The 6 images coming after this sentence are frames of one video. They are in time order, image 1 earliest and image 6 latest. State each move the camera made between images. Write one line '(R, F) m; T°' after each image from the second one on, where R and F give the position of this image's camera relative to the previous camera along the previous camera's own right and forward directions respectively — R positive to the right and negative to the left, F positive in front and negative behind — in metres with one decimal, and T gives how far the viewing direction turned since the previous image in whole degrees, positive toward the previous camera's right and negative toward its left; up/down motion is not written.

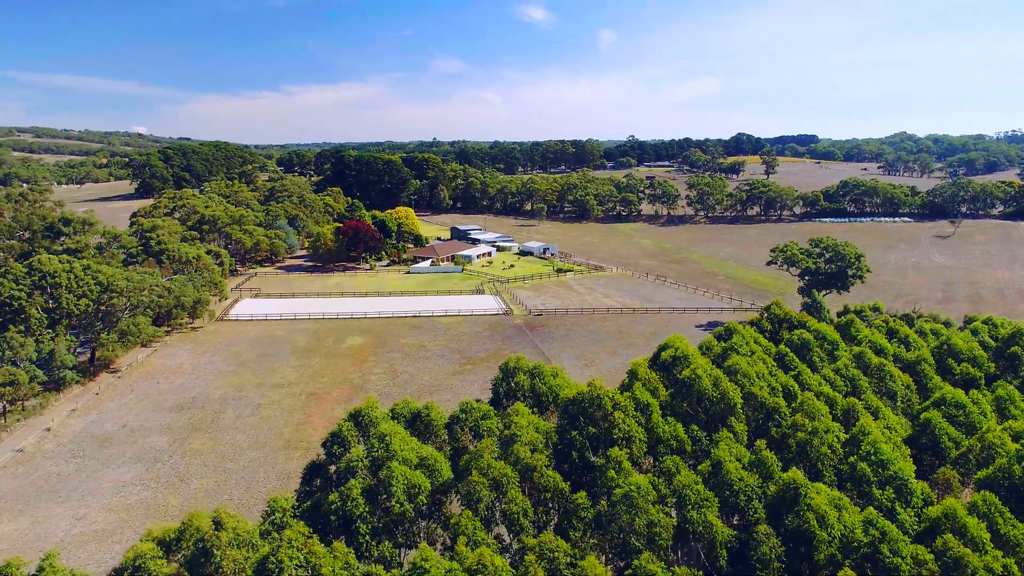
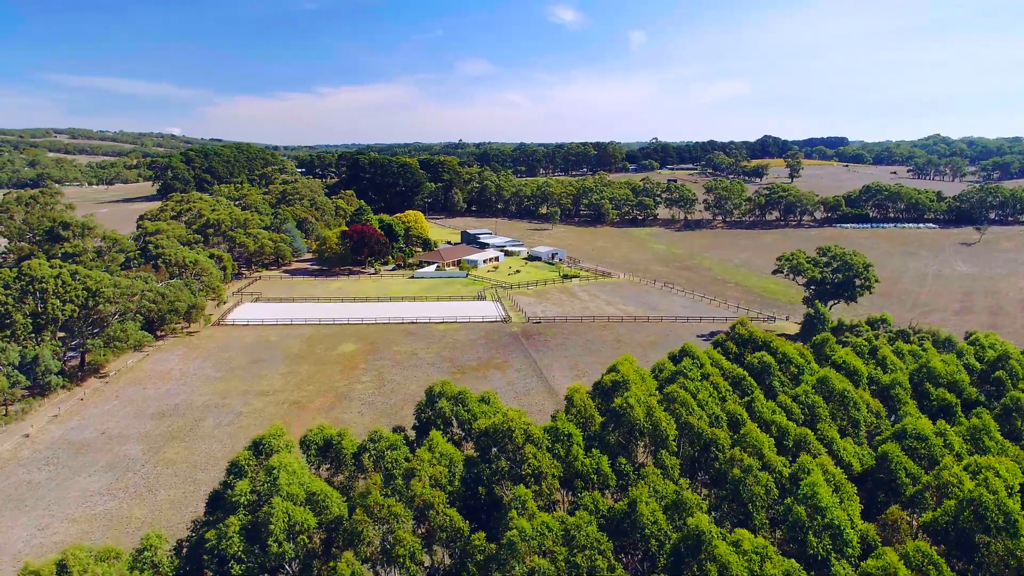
(+1.4, +0.4) m; -2°
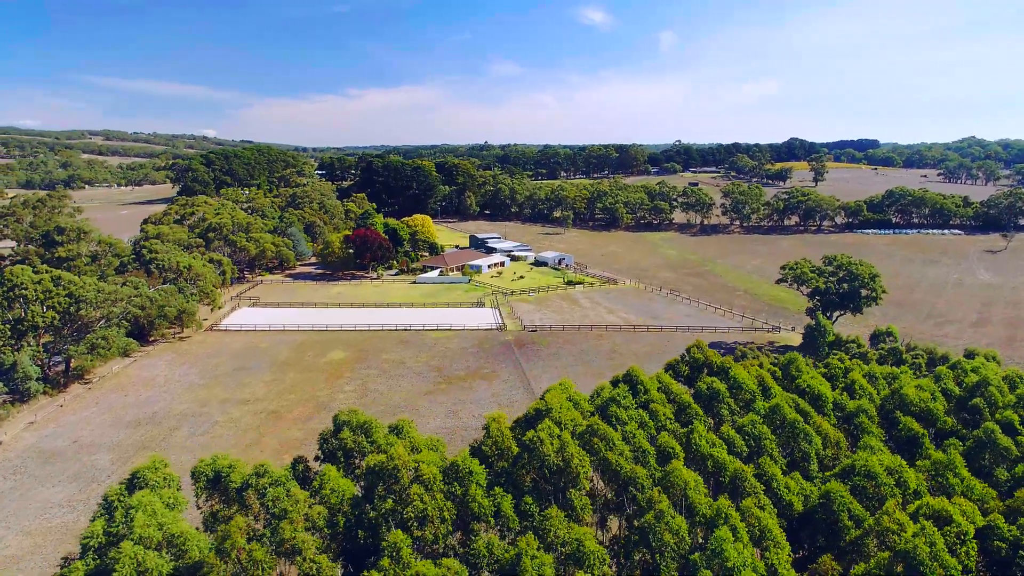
(+1.6, +0.5) m; -2°
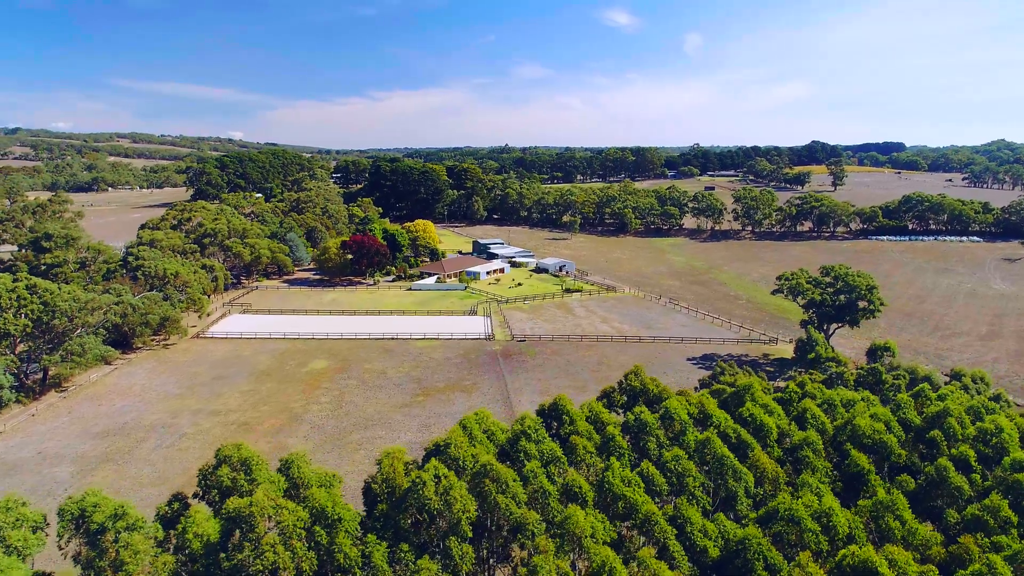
(+1.7, +0.4) m; -1°
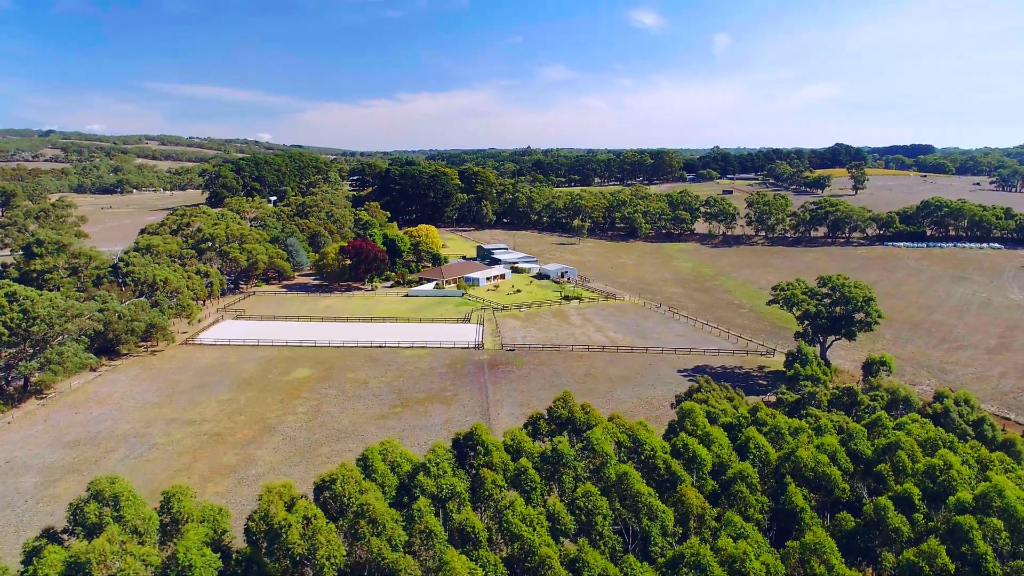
(+1.7, +0.3) m; -1°
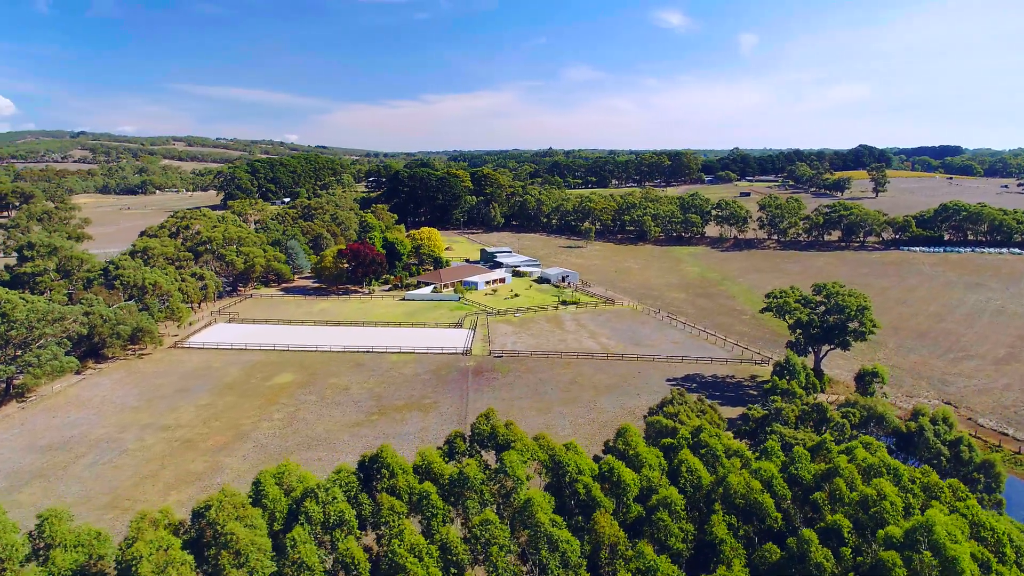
(+1.8, +0.3) m; -1°
